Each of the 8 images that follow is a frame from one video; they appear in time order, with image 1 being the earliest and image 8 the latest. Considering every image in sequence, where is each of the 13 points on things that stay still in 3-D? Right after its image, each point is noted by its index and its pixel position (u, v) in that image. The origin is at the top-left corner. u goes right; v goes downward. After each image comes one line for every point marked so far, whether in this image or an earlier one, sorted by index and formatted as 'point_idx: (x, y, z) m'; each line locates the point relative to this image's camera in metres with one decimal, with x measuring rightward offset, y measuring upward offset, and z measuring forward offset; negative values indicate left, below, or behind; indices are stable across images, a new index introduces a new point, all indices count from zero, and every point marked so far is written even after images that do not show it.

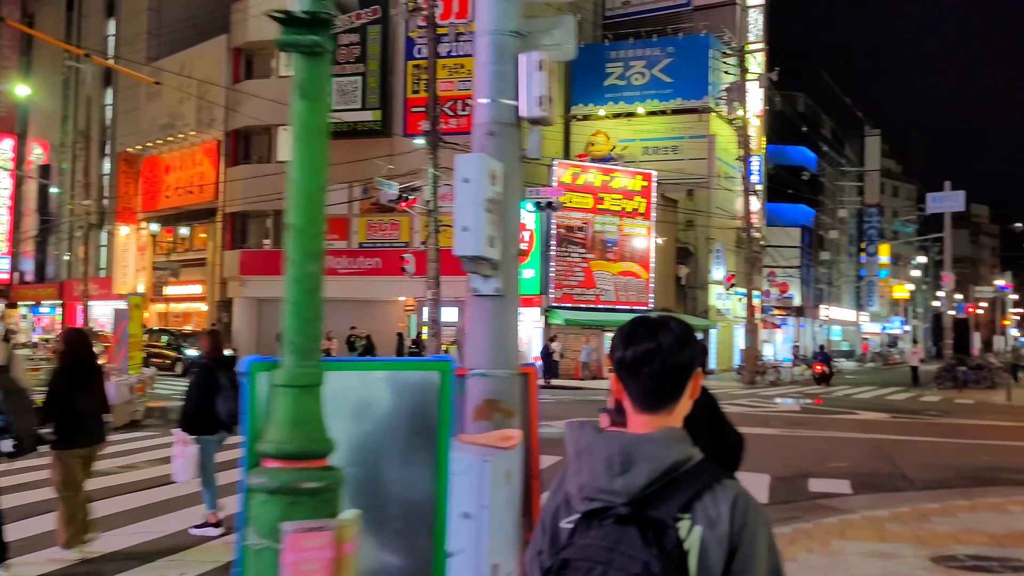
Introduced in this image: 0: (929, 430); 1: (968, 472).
0: (+7.3, -2.5, +15.8) m
1: (+5.5, -2.2, +10.9) m
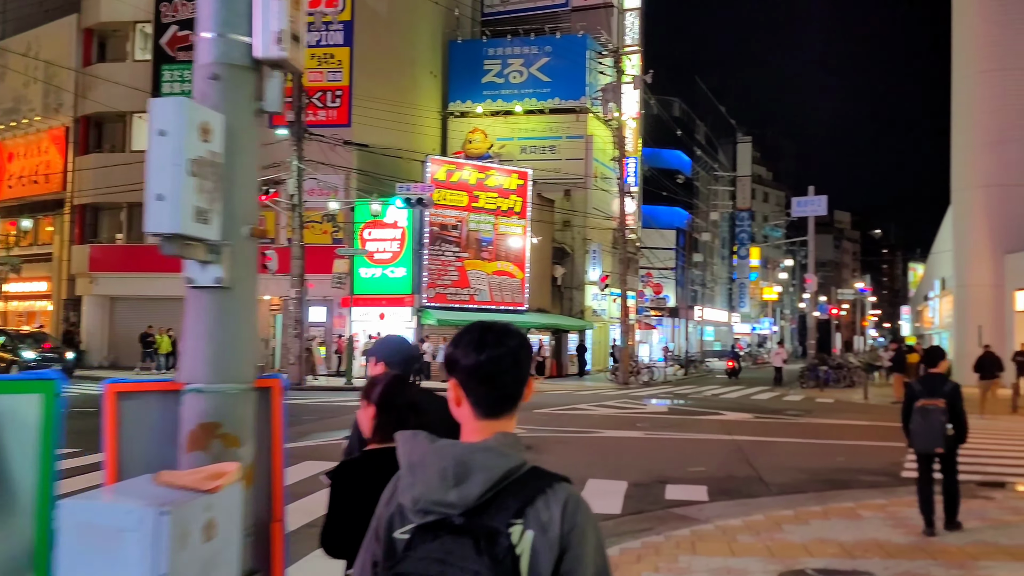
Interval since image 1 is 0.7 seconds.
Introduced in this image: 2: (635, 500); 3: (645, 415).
0: (+4.9, -2.5, +15.9) m
1: (+3.7, -2.2, +10.8) m
2: (+1.3, -2.2, +9.3) m
3: (+2.7, -2.6, +18.3) m
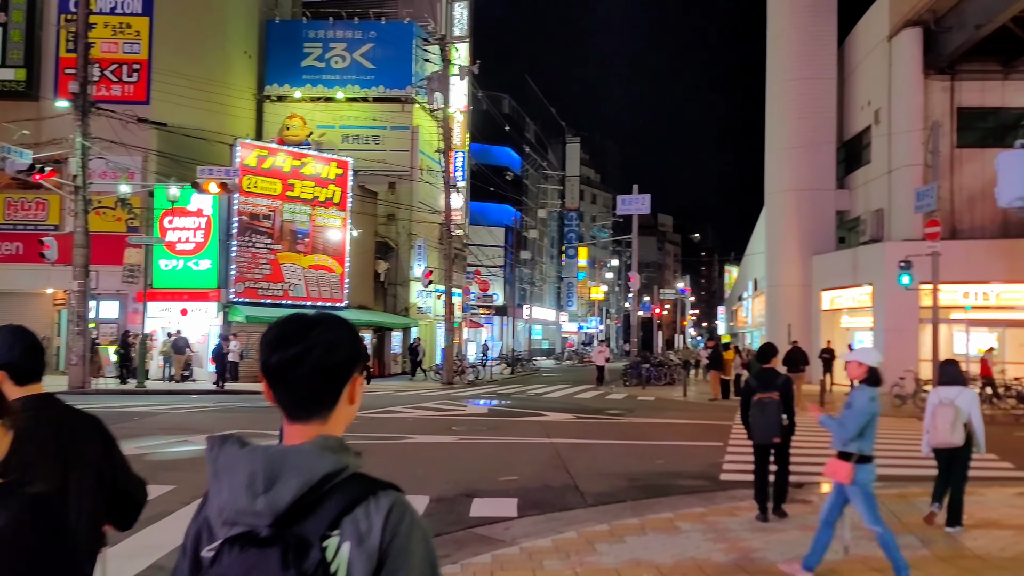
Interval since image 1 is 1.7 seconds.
0: (+1.7, -2.4, +15.3) m
1: (+1.5, -2.1, +10.1) m
2: (-0.7, -2.1, +8.1) m
3: (-1.0, -2.5, +17.2) m
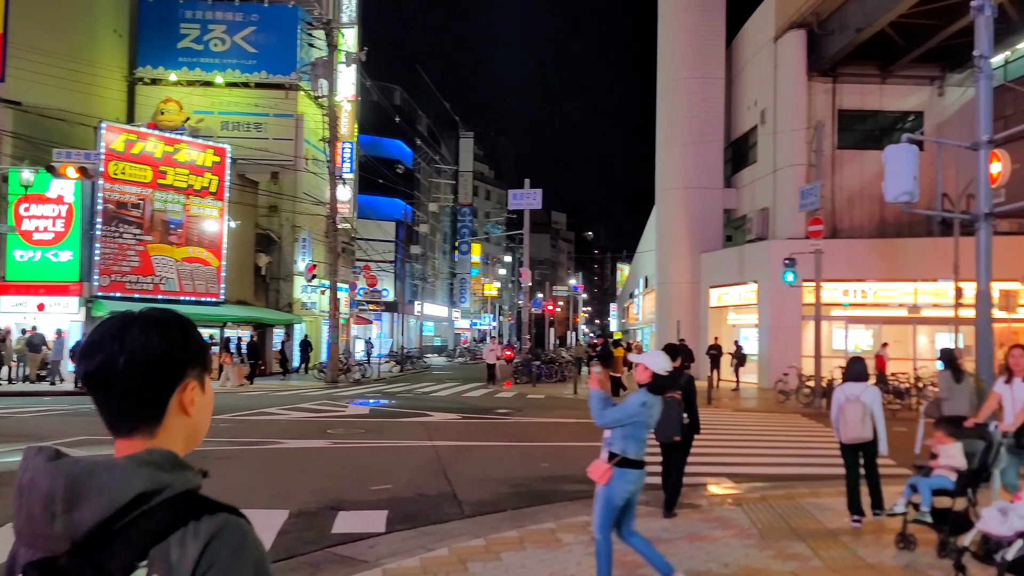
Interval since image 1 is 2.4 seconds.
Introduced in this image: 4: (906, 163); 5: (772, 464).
0: (-0.3, -2.3, +14.6) m
1: (+0.1, -2.1, +9.5) m
2: (-1.8, -2.0, +7.3) m
3: (-3.1, -2.4, +16.3) m
4: (+4.1, +1.3, +9.4) m
5: (+3.7, -2.5, +12.9) m
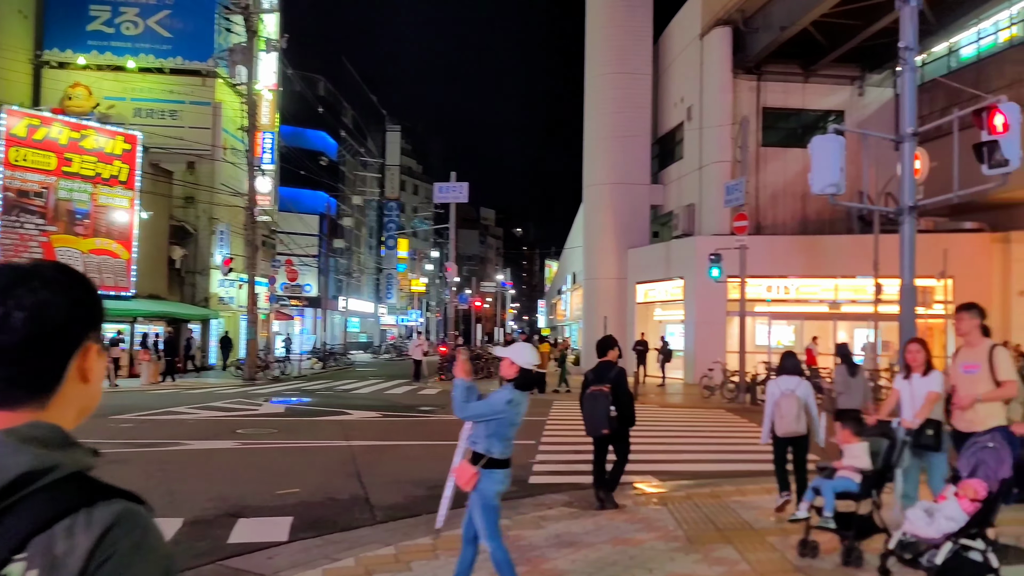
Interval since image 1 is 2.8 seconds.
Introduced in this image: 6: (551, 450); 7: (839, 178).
0: (-1.5, -2.2, +14.1) m
1: (-0.7, -2.0, +9.0) m
2: (-2.4, -1.9, +6.7) m
3: (-4.5, -2.2, +15.5) m
4: (+3.3, +1.4, +9.2) m
5: (+2.6, -2.4, +12.7) m
6: (+0.5, -2.2, +12.3) m
7: (+3.3, +1.1, +9.2) m
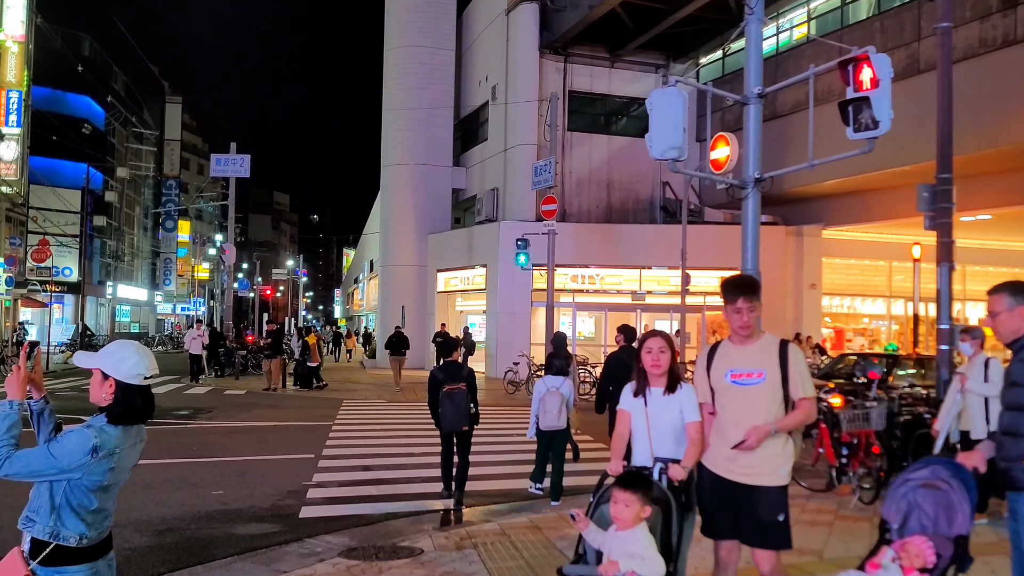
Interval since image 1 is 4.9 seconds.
0: (-4.4, -2.0, +11.5) m
1: (-2.5, -1.8, +6.7) m
2: (-3.7, -1.7, +4.0) m
3: (-7.6, -1.9, +12.2) m
4: (+1.4, +1.5, +7.7) m
5: (-0.1, -2.2, +11.0) m
6: (-2.0, -2.0, +10.2) m
7: (+1.5, +1.3, +7.7) m
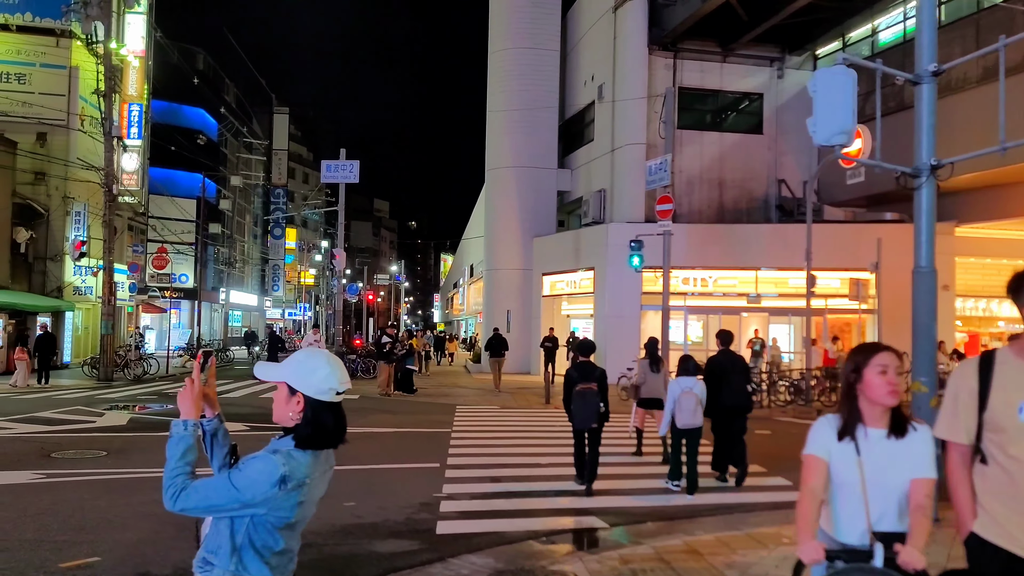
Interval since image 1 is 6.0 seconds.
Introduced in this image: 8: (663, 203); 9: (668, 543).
0: (-2.8, -2.0, +11.4) m
1: (-1.4, -1.8, +6.4) m
2: (-2.8, -1.8, +3.8) m
3: (-5.9, -2.0, +12.4) m
4: (+2.6, +1.5, +7.0) m
5: (+1.5, -2.3, +10.4) m
6: (-0.6, -2.0, +9.8) m
7: (+2.6, +1.3, +7.0) m
8: (+3.3, +1.9, +19.9) m
9: (+1.1, -1.9, +6.7) m
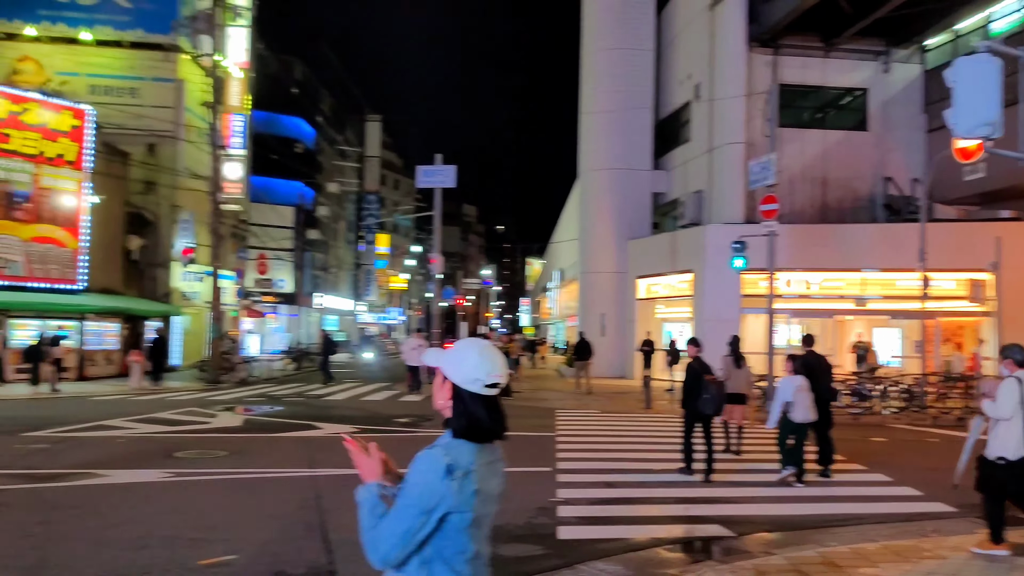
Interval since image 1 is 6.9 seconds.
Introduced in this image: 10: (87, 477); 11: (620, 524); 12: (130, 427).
0: (-1.4, -2.1, +11.5) m
1: (-0.5, -1.8, +6.4) m
2: (-2.2, -1.8, +4.0) m
3: (-4.4, -2.1, +12.8) m
4: (+3.5, +1.5, +6.6) m
5: (+2.7, -2.3, +10.1) m
6: (+0.6, -2.1, +9.7) m
7: (+3.5, +1.3, +6.6) m
8: (+5.5, +1.8, +19.4) m
9: (+2.1, -1.9, +6.4) m
10: (-4.3, -1.9, +9.2) m
11: (+0.9, -2.0, +7.6) m
12: (-5.8, -2.1, +13.8) m
